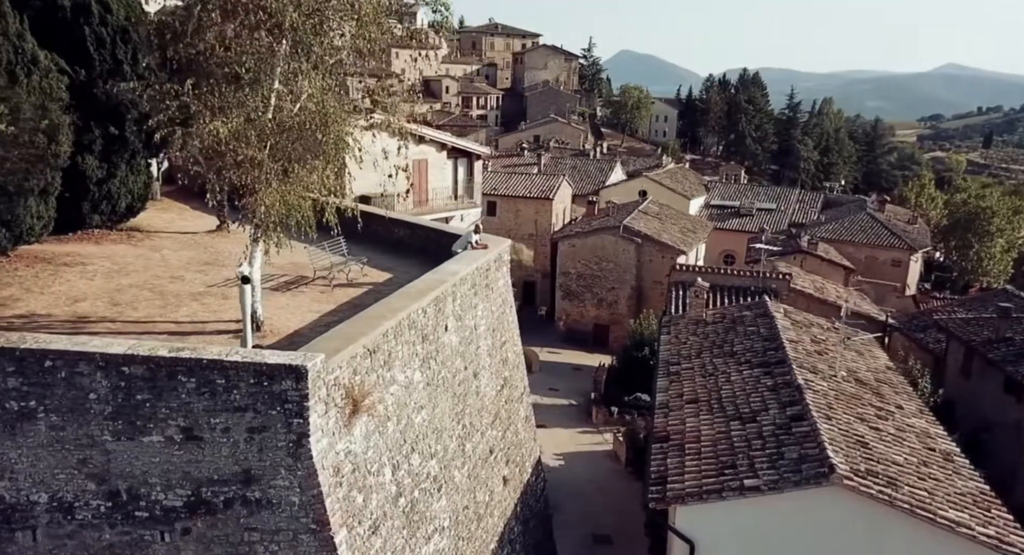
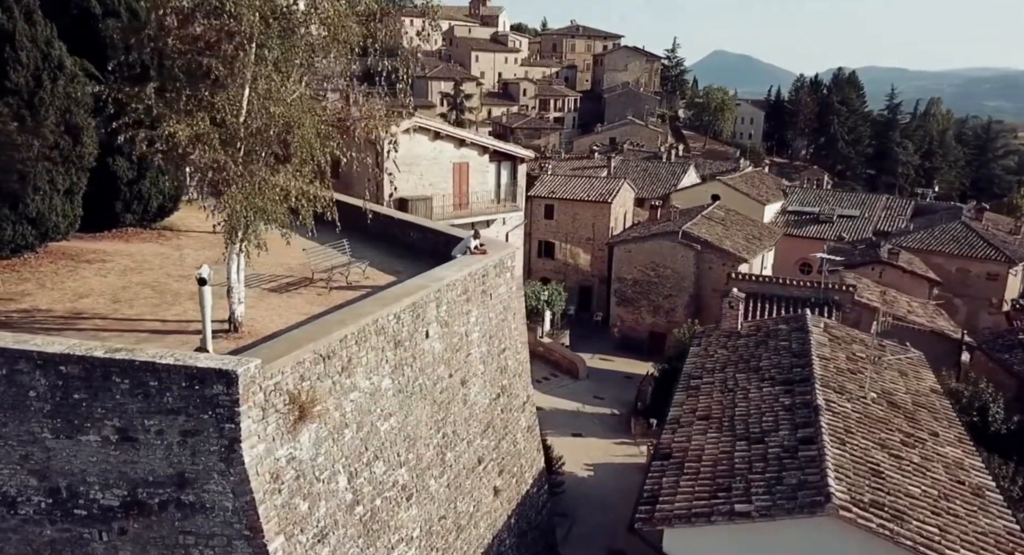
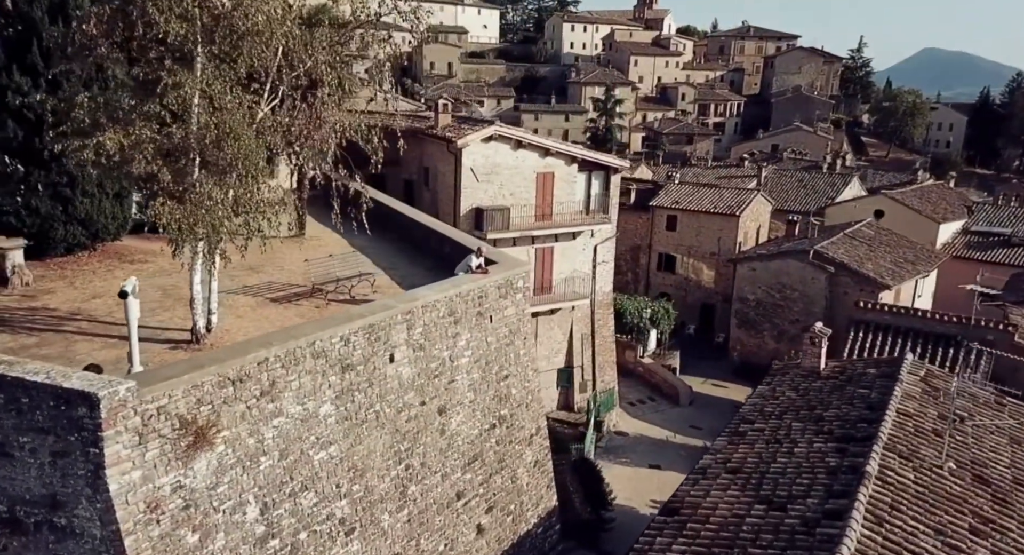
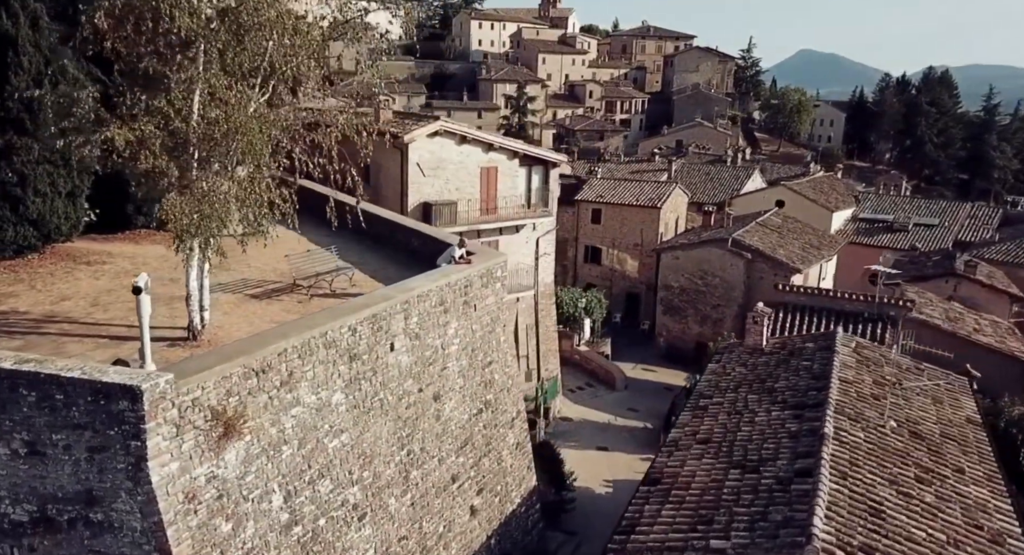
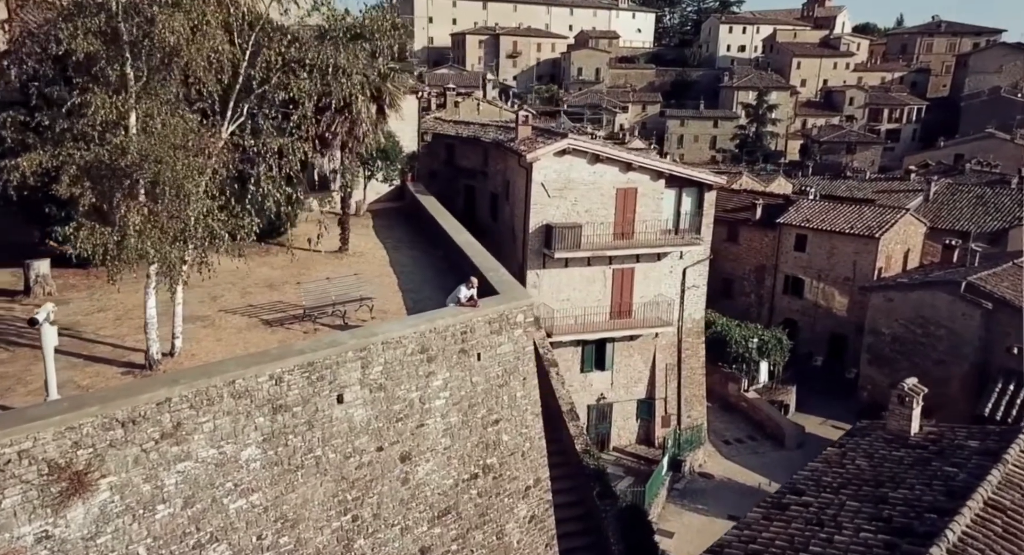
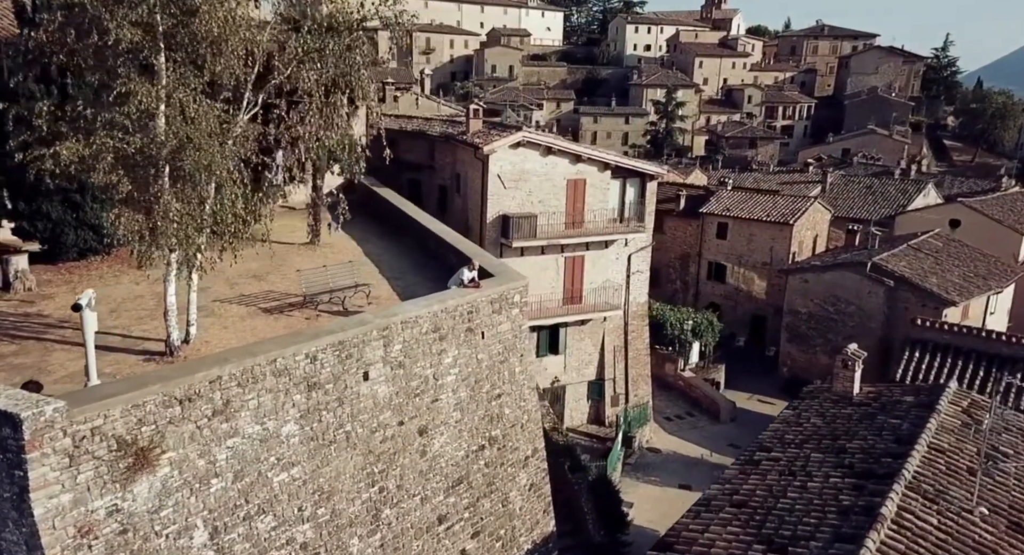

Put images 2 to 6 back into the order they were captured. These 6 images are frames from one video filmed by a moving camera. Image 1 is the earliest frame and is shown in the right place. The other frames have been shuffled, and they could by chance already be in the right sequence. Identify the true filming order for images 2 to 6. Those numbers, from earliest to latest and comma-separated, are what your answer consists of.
2, 4, 3, 6, 5
